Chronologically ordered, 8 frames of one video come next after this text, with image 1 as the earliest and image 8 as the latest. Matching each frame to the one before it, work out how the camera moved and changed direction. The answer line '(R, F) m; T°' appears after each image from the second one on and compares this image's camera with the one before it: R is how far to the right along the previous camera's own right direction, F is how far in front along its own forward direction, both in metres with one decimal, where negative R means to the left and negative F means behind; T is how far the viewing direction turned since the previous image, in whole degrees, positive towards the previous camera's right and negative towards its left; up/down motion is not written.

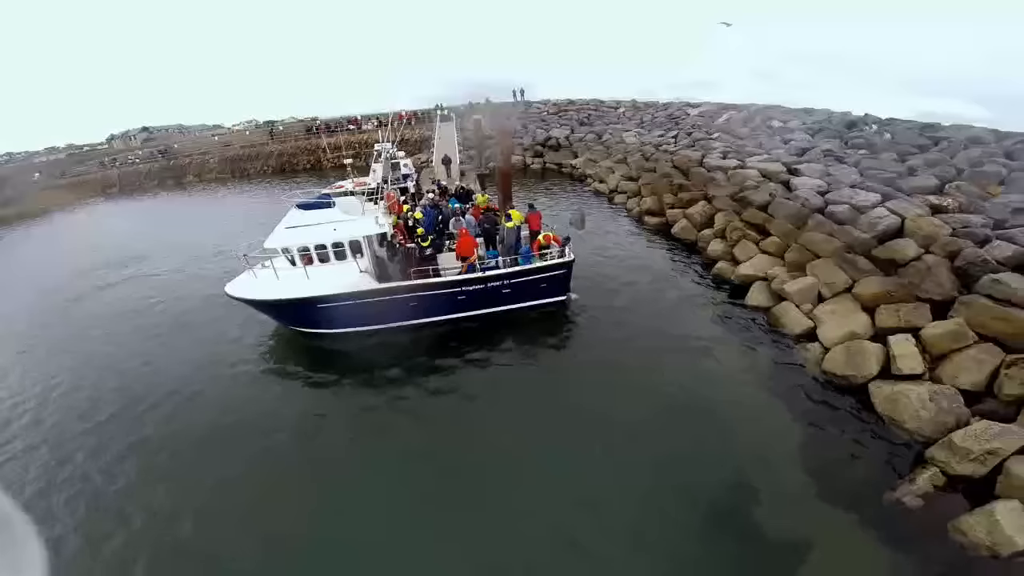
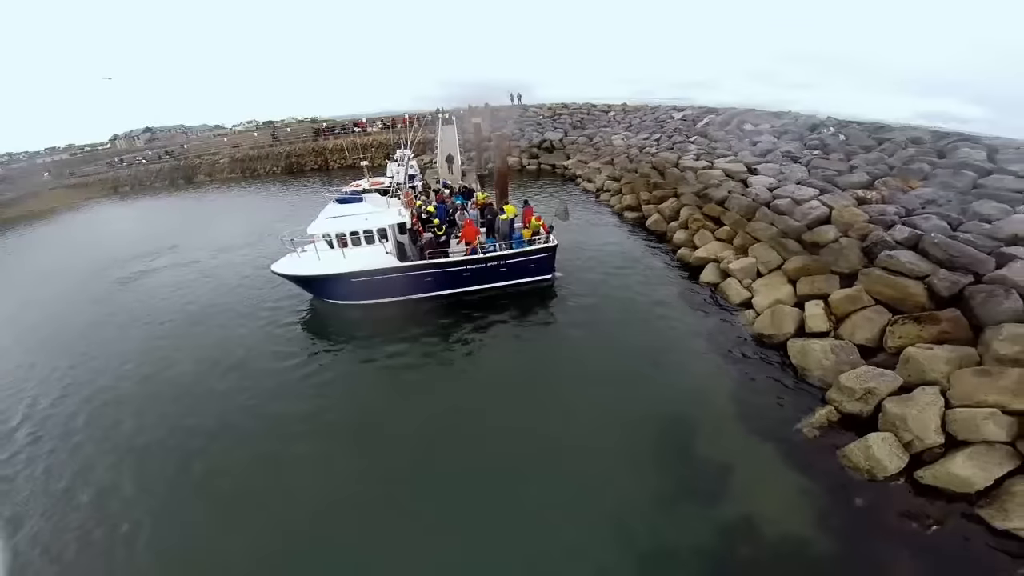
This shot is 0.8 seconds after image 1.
(+0.1, -2.8) m; 0°
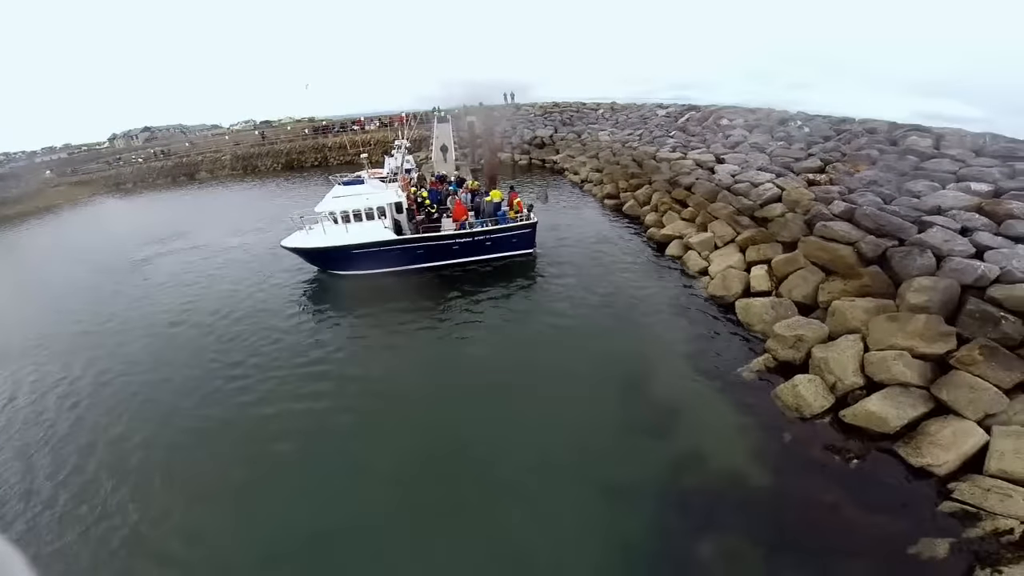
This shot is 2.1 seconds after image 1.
(+0.4, -1.9) m; 0°
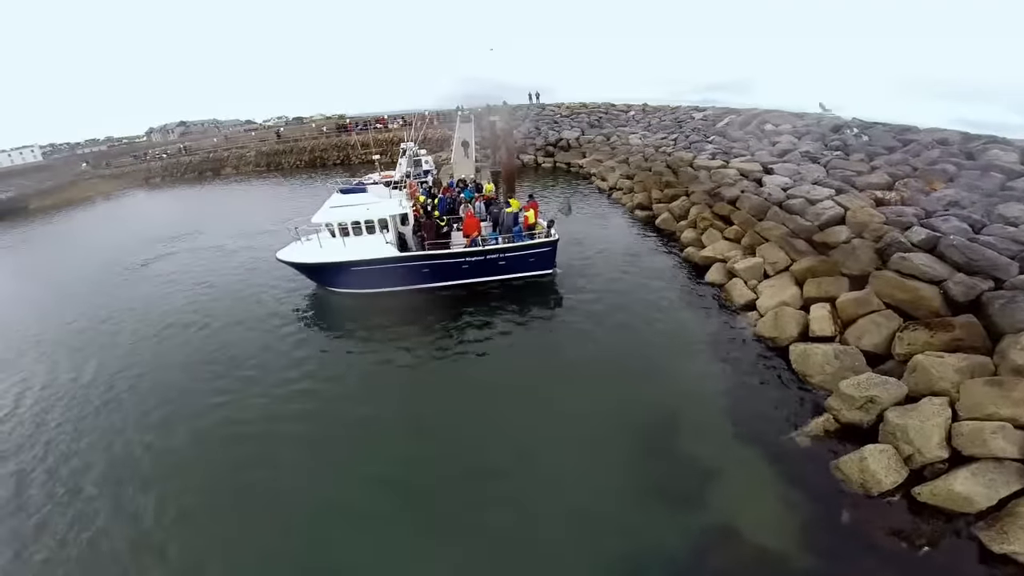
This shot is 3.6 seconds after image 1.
(+0.2, +1.9) m; -3°
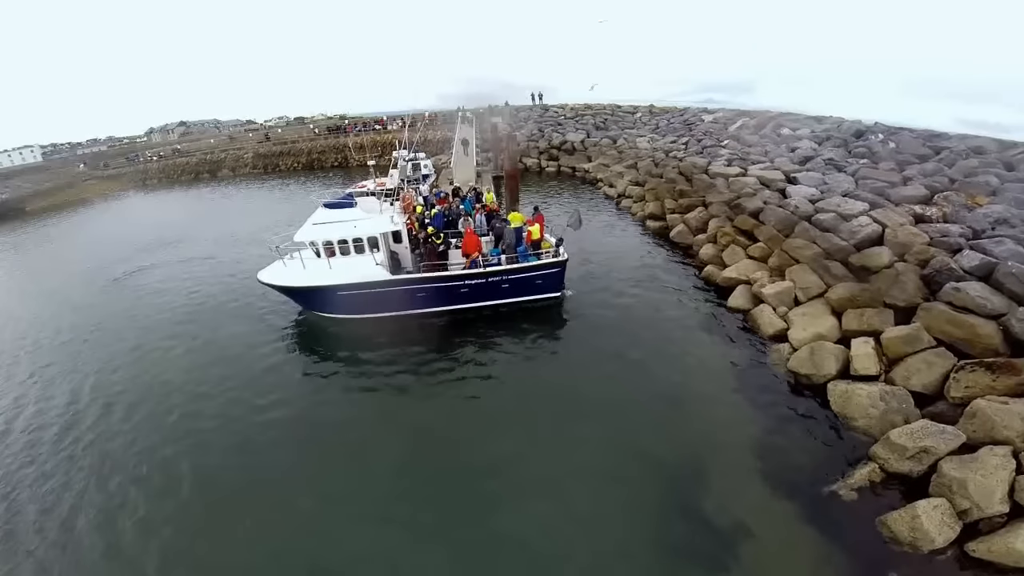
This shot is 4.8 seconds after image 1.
(0.0, +1.4) m; 0°
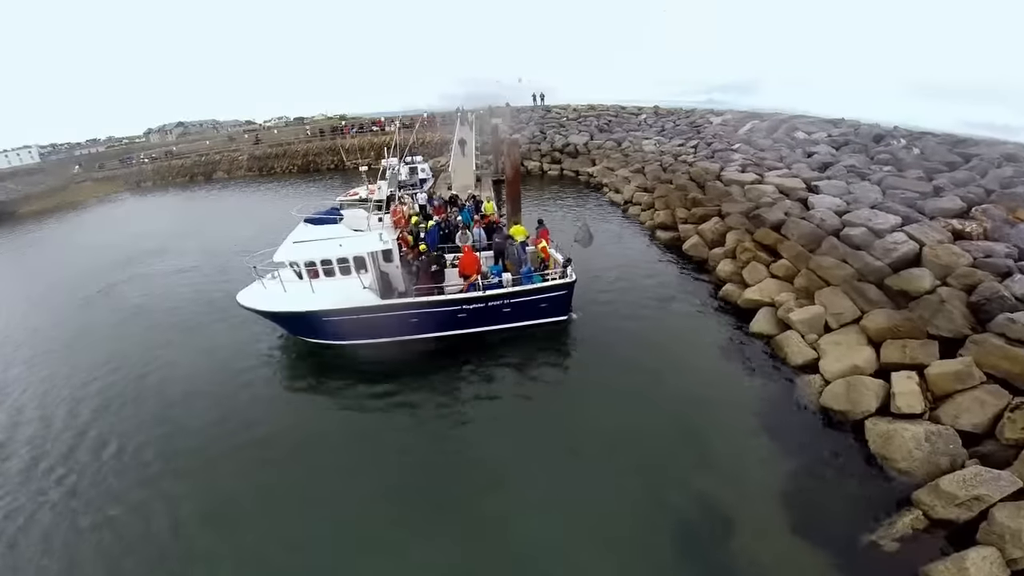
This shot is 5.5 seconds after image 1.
(0.0, +1.2) m; 0°
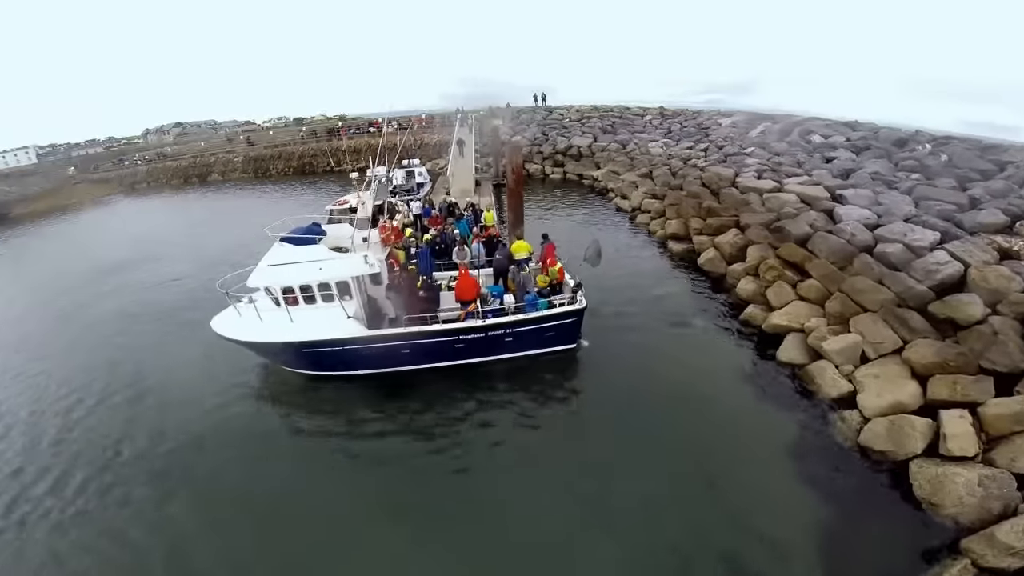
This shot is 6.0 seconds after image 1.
(0.0, +1.2) m; 0°
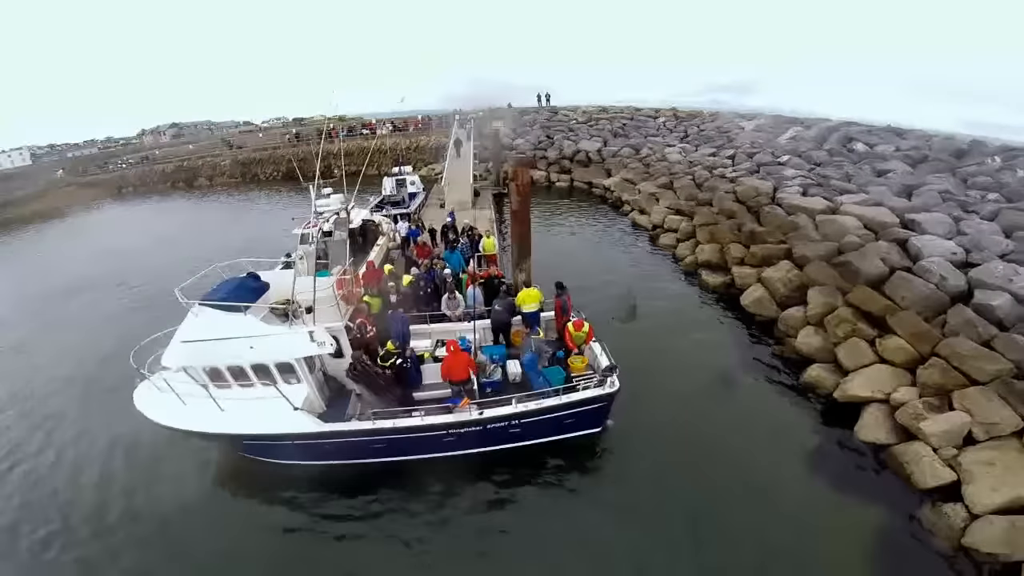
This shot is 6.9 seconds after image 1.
(-0.1, +2.7) m; 0°
